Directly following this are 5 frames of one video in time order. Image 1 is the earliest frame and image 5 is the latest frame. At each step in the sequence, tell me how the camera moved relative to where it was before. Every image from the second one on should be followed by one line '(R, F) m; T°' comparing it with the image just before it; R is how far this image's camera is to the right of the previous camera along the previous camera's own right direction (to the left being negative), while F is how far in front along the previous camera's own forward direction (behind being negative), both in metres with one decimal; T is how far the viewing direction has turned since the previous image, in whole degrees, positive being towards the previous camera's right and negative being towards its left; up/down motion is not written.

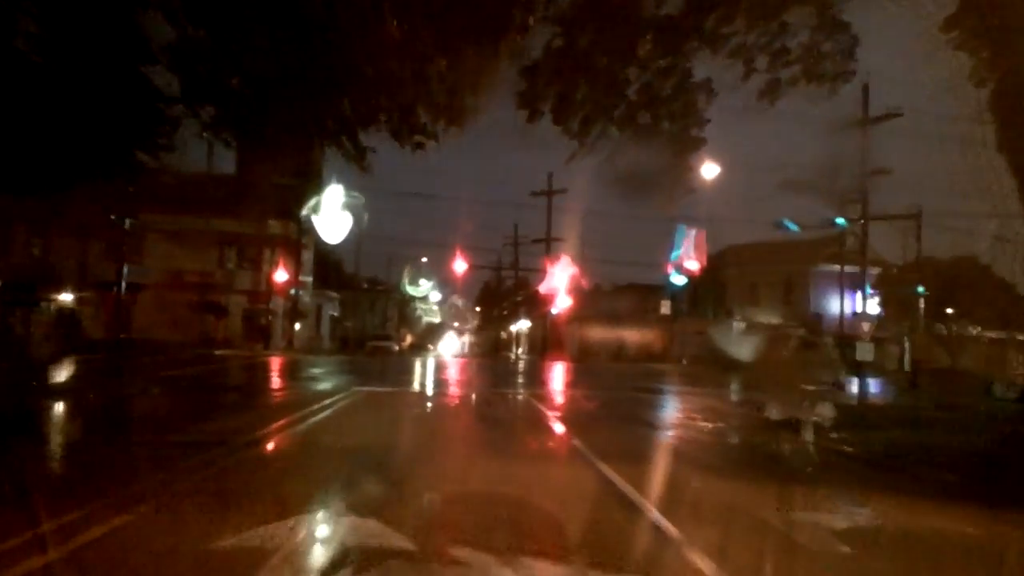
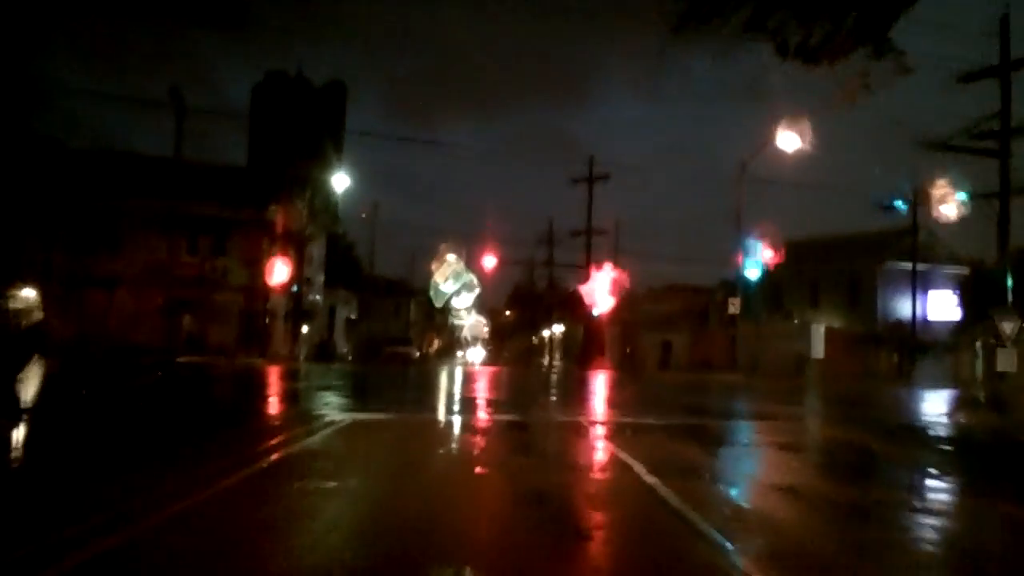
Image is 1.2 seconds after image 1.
(-0.3, +5.8) m; -1°
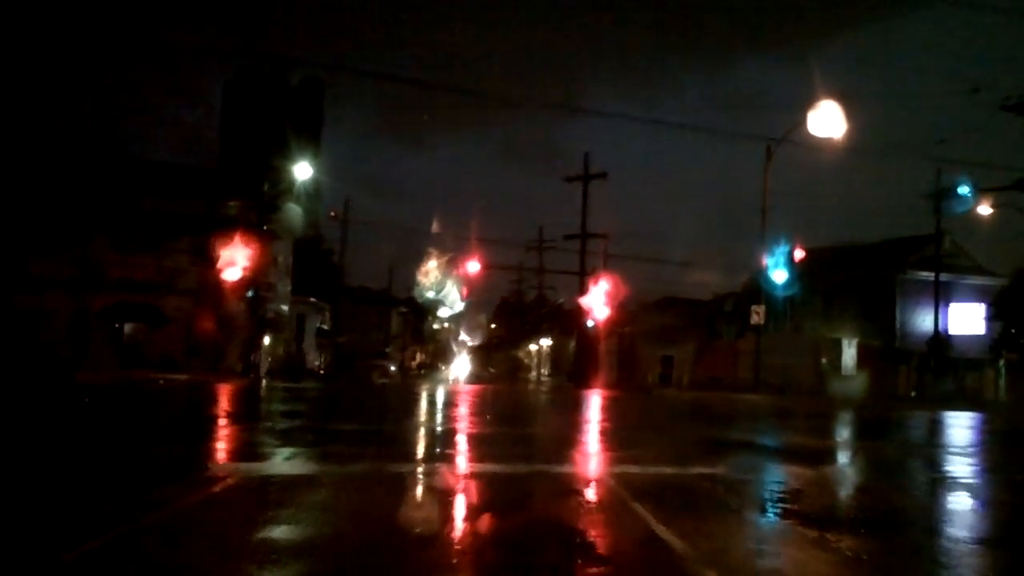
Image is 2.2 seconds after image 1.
(0.0, +4.4) m; +1°
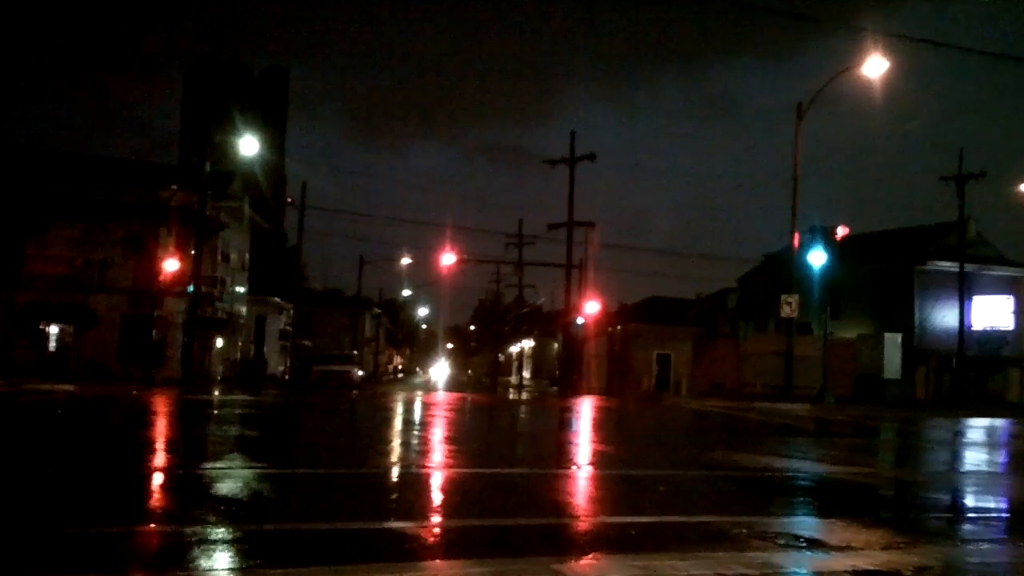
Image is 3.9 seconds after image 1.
(-0.1, +4.5) m; +1°
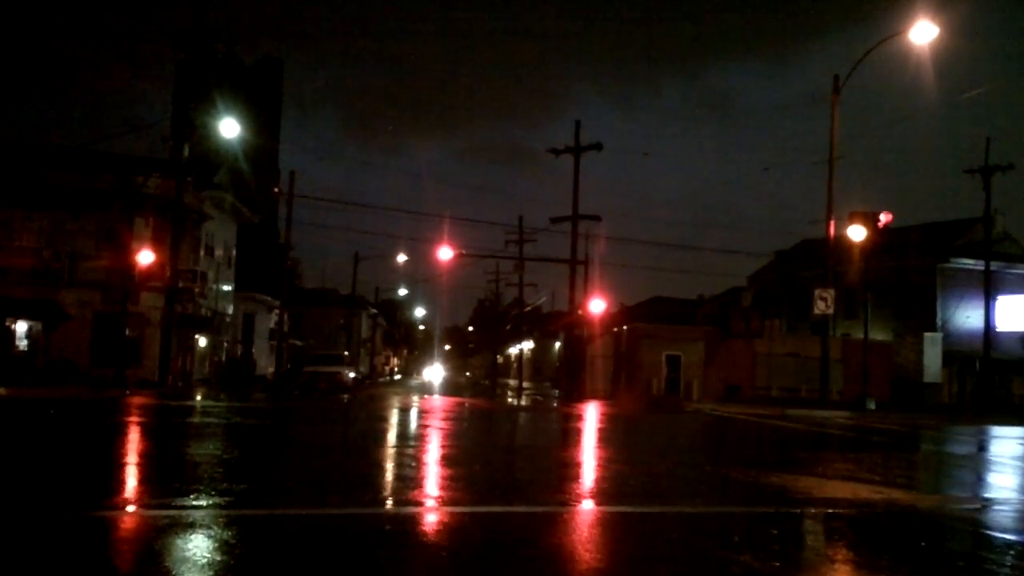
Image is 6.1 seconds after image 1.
(-0.1, +2.2) m; 0°
